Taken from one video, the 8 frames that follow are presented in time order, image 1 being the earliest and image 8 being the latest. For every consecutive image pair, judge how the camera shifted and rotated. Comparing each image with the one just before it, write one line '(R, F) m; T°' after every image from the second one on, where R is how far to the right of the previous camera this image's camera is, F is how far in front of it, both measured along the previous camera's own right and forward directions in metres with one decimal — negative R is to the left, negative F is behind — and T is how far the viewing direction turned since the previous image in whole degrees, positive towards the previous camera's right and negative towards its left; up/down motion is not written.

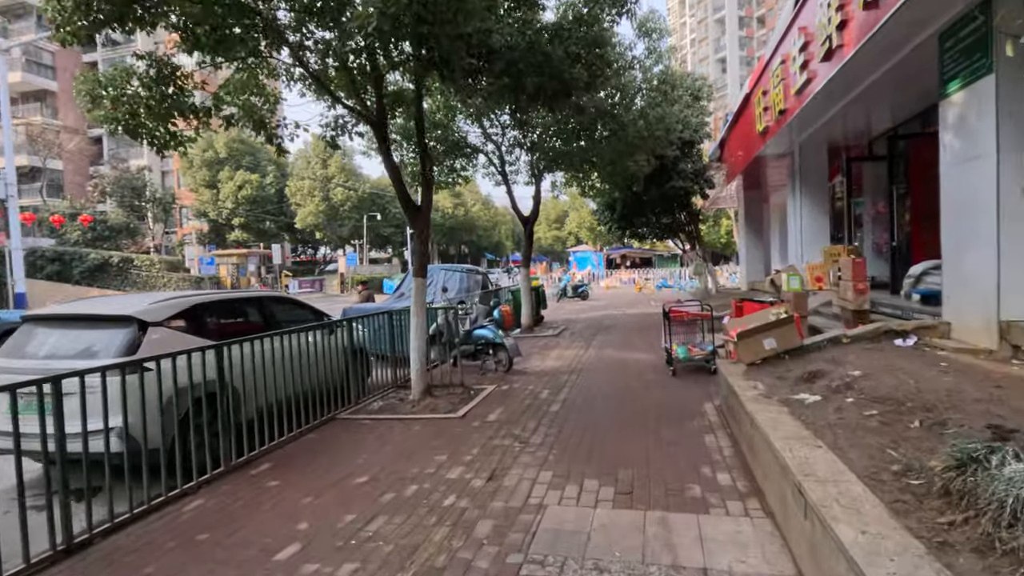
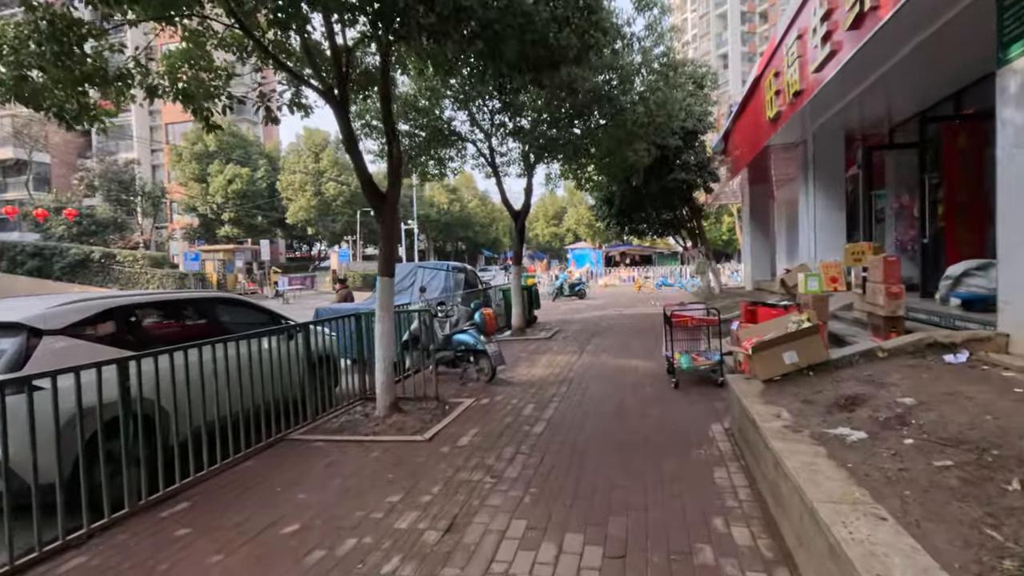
(+0.3, +1.0) m; 0°
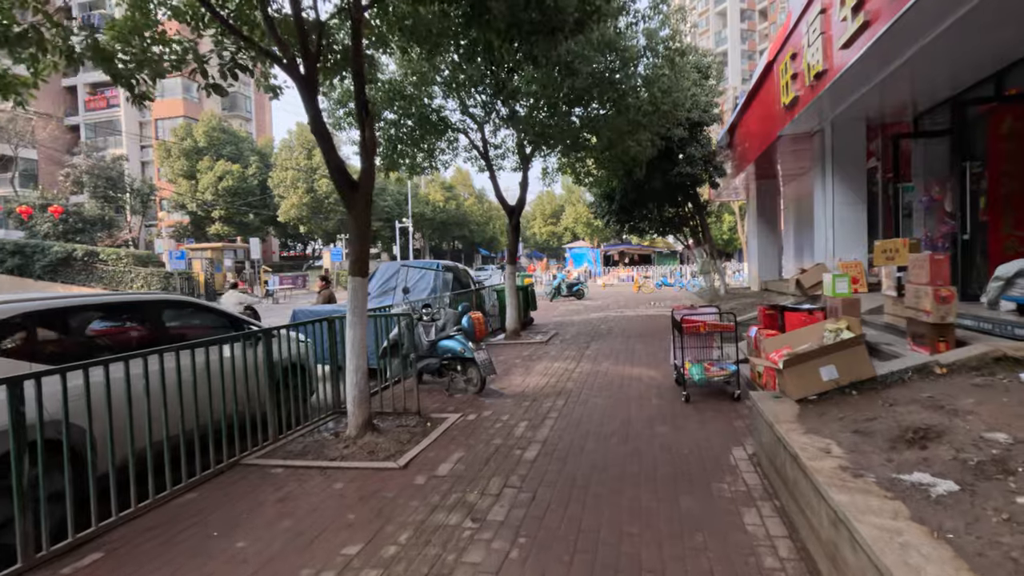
(+0.1, +0.8) m; 0°
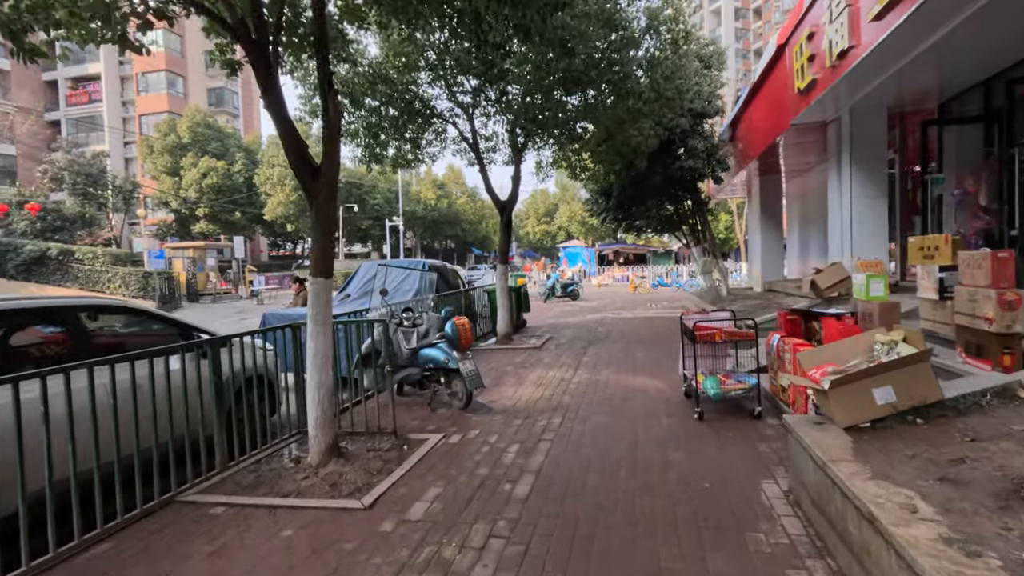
(0.0, +0.8) m; +1°
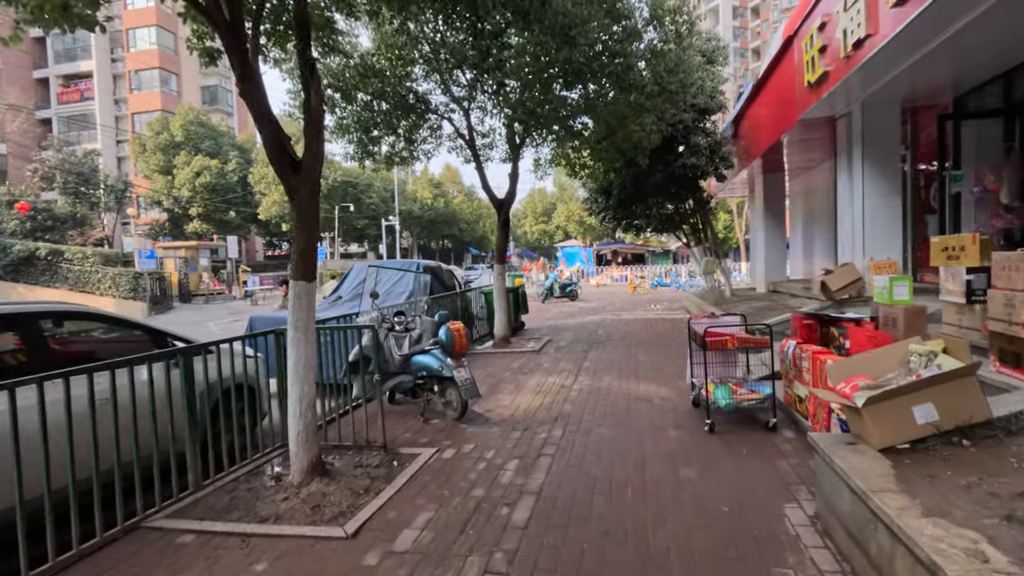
(0.0, +0.4) m; 0°
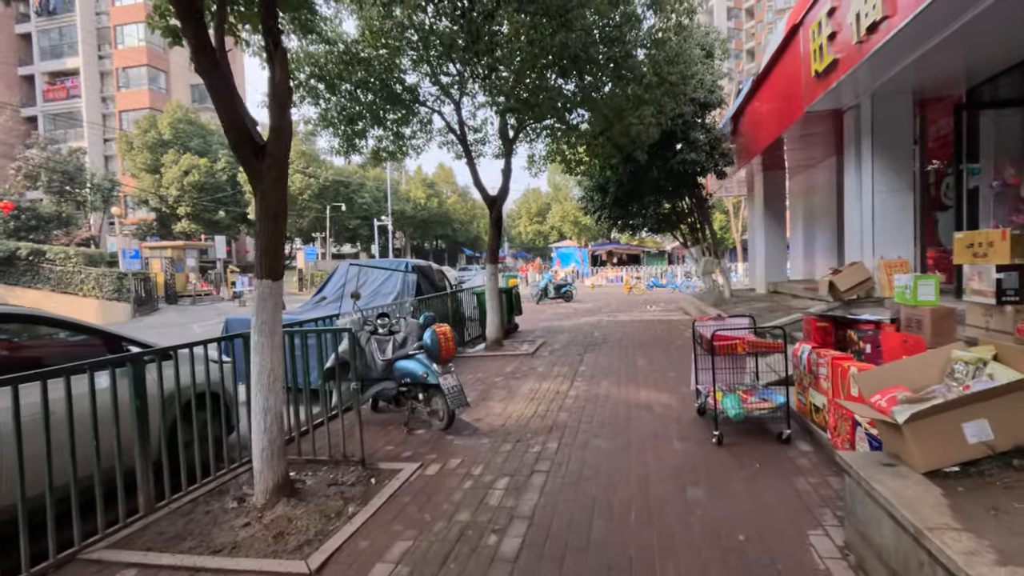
(0.0, +0.5) m; +1°
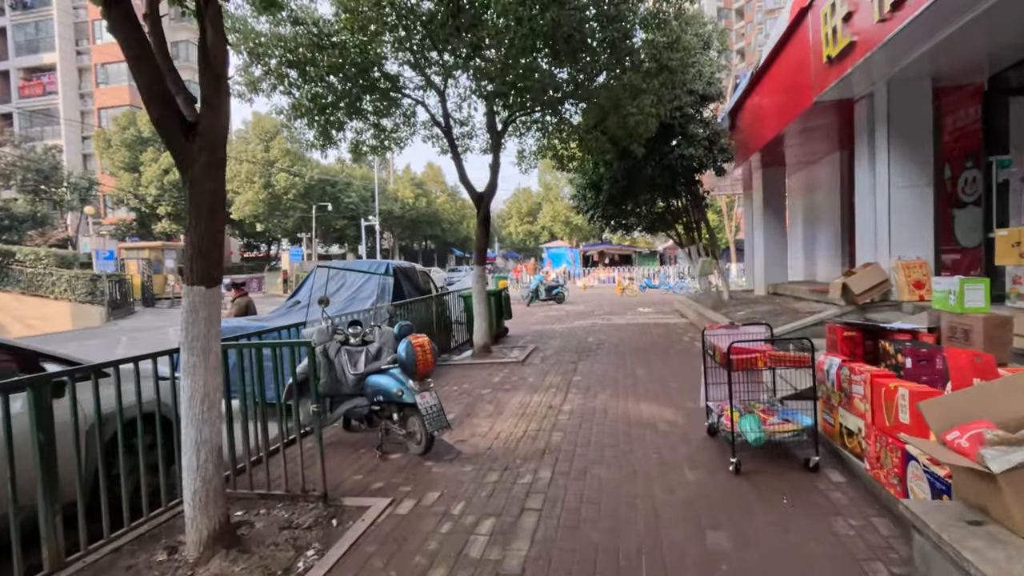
(0.0, +0.7) m; +1°
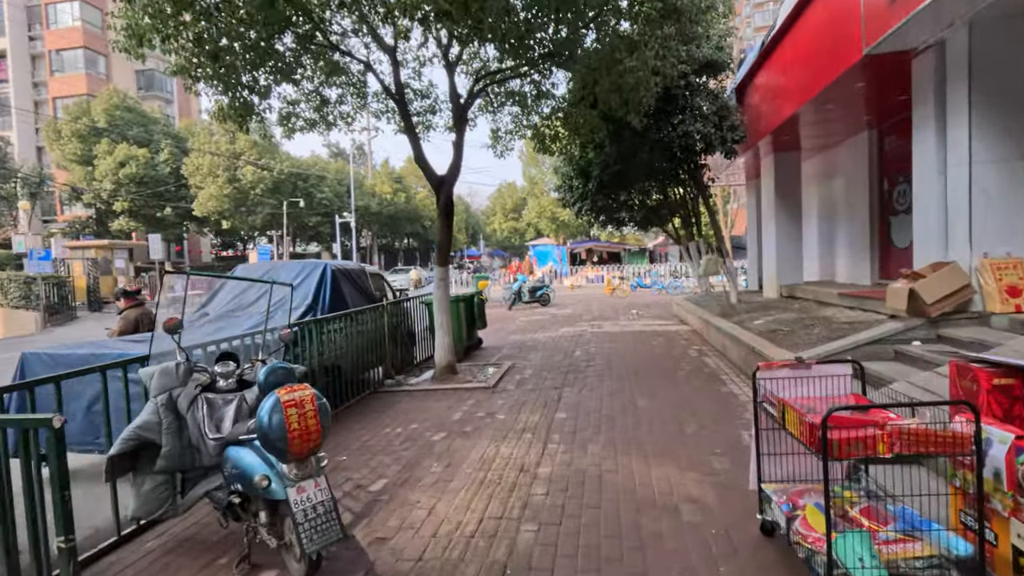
(+0.3, +2.0) m; +1°
